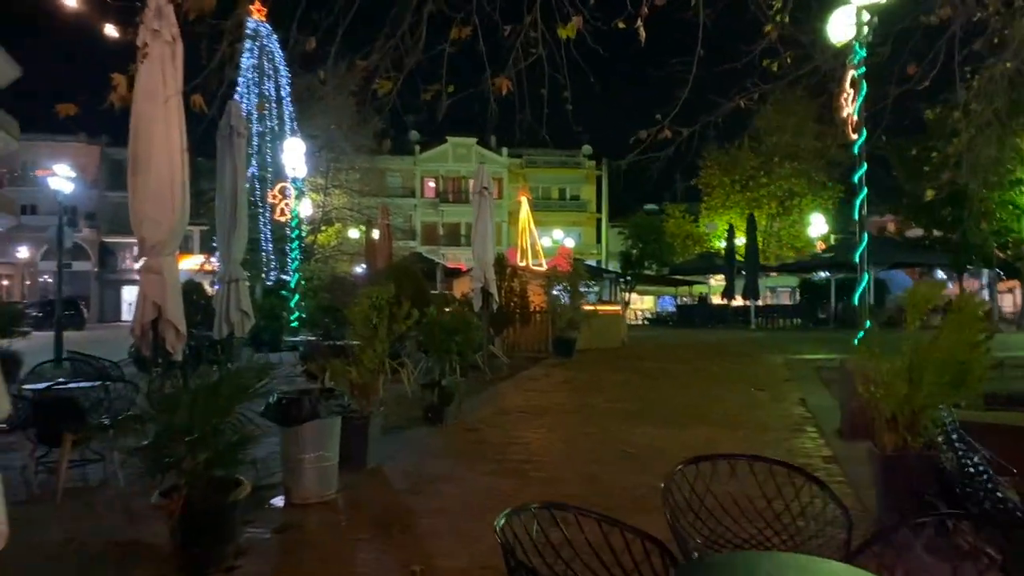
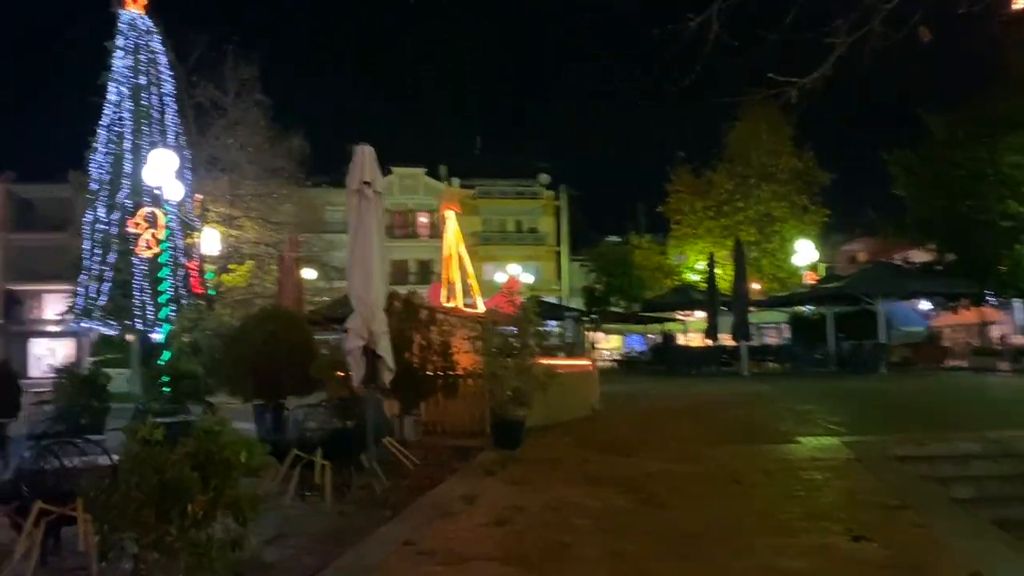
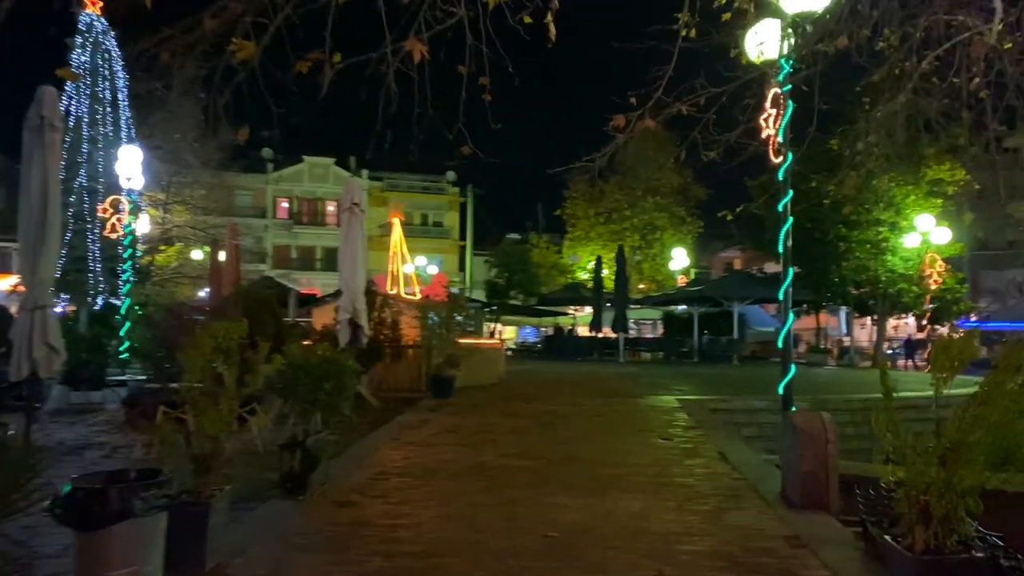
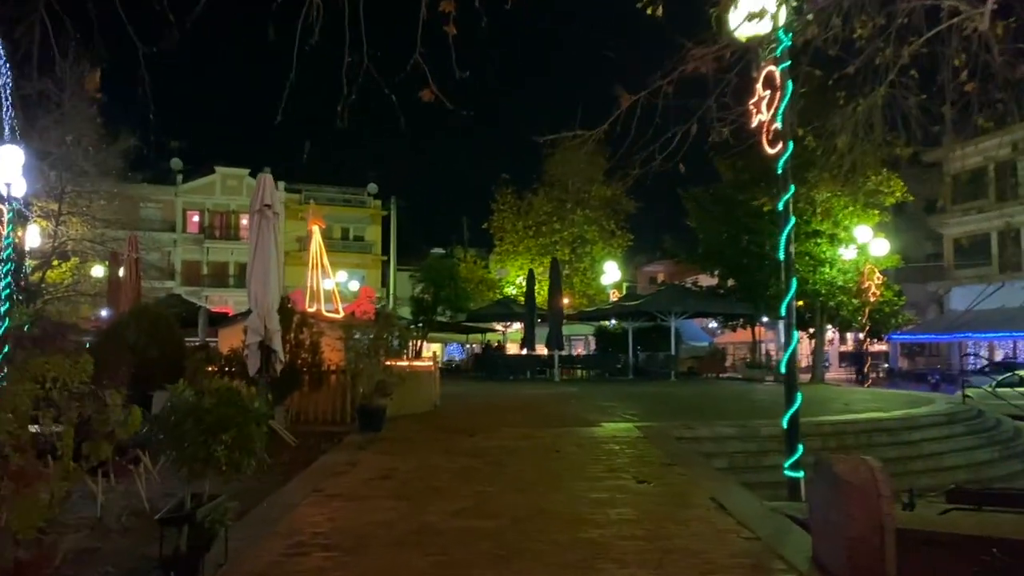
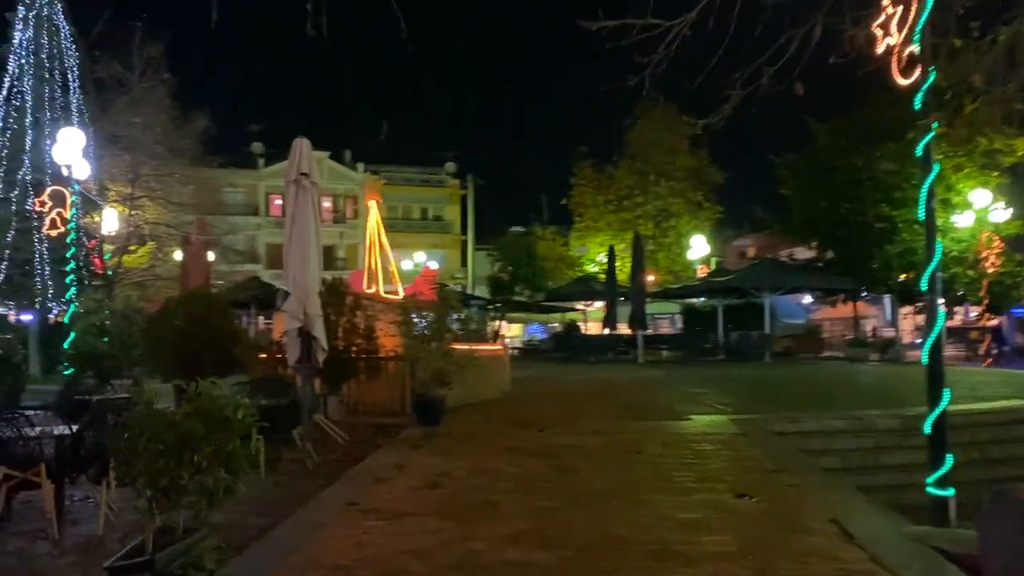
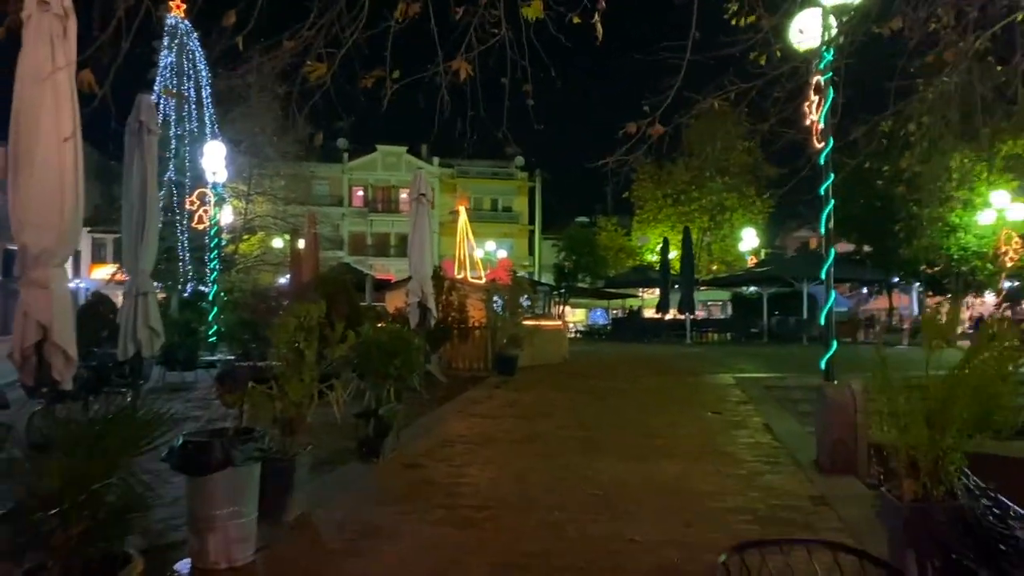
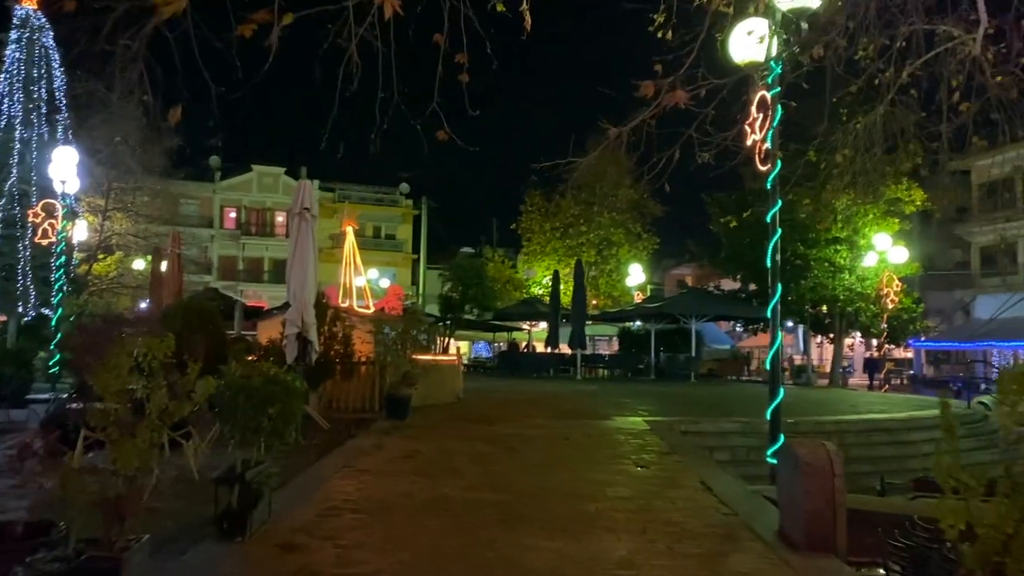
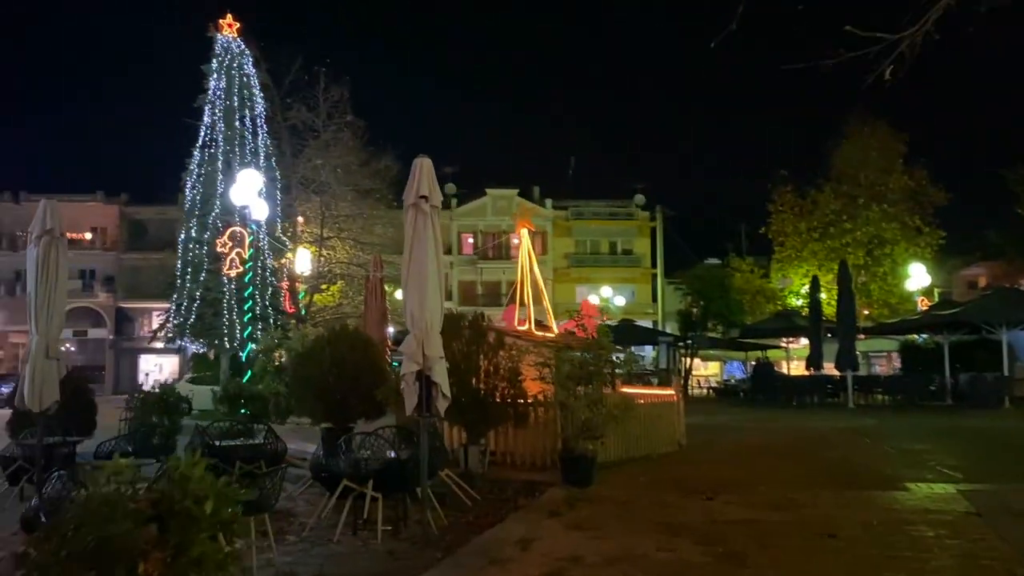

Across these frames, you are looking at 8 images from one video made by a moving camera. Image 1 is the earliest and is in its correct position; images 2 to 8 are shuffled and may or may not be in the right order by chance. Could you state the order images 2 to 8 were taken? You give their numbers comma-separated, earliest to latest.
6, 3, 7, 4, 5, 2, 8
